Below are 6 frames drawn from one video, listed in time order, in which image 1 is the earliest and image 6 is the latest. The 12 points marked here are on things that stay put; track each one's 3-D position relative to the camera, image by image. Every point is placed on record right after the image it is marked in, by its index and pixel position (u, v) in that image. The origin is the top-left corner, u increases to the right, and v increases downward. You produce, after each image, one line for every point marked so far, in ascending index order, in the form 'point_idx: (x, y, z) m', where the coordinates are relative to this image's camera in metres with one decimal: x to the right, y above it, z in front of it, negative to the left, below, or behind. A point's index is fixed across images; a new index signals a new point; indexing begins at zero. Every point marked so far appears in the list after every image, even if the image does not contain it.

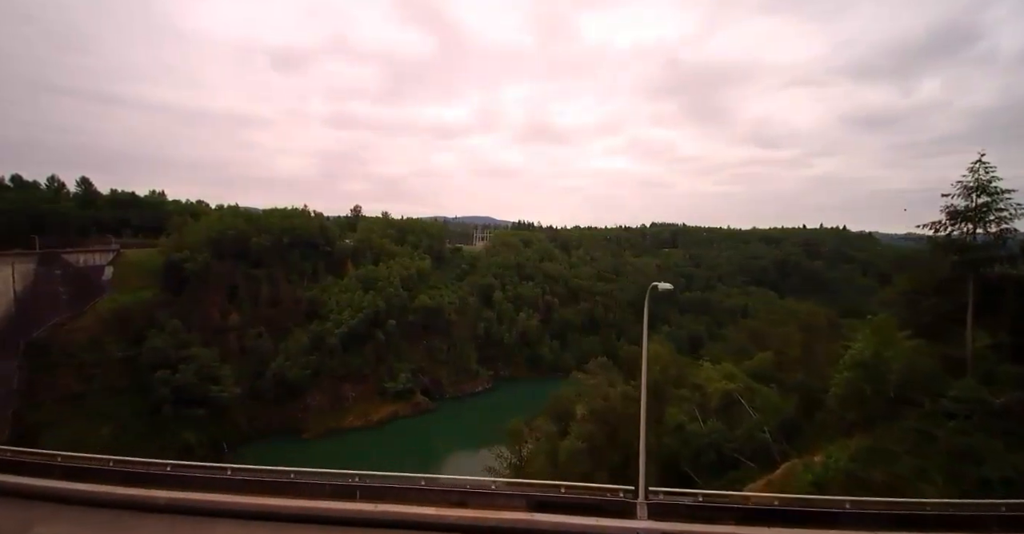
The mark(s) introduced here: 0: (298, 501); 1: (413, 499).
0: (-1.6, -1.8, +4.1) m
1: (-0.7, -1.7, +4.0) m
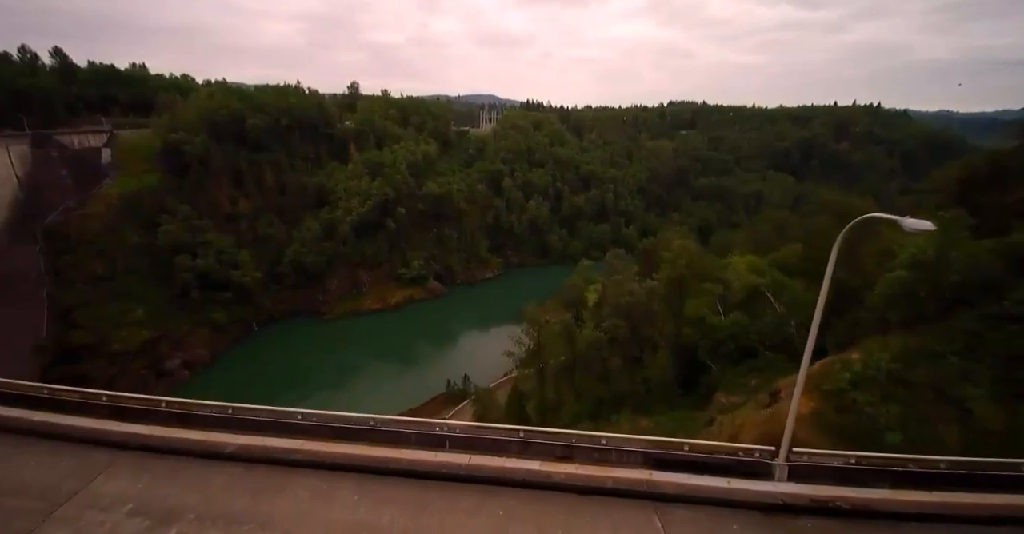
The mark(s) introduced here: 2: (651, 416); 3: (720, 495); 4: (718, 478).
0: (-0.9, -1.3, +3.7) m
1: (0.0, -1.2, +3.6) m
2: (+3.9, -4.2, +15.3) m
3: (+1.2, -1.4, +3.2) m
4: (+1.3, -1.3, +3.3) m
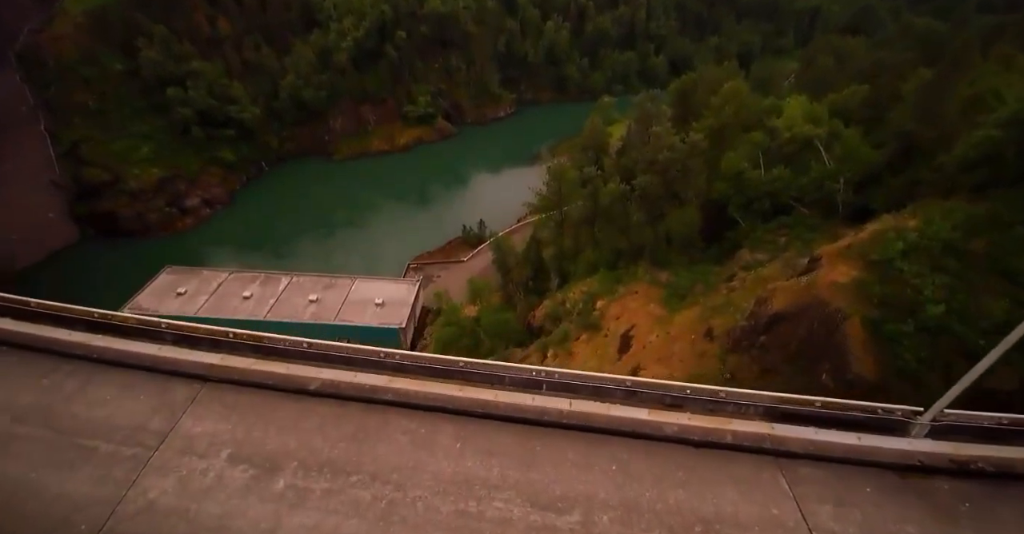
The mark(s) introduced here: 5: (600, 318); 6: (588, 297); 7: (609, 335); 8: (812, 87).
0: (-0.2, -0.8, +3.5) m
1: (+0.7, -0.8, +3.4) m
2: (+4.6, -0.1, +15.5) m
3: (+1.9, -1.1, +3.0) m
4: (+1.9, -1.0, +3.1) m
5: (+2.4, -1.4, +14.8) m
6: (+2.2, -0.9, +15.7) m
7: (+2.5, -1.8, +14.2) m
8: (+10.2, +6.2, +18.6) m
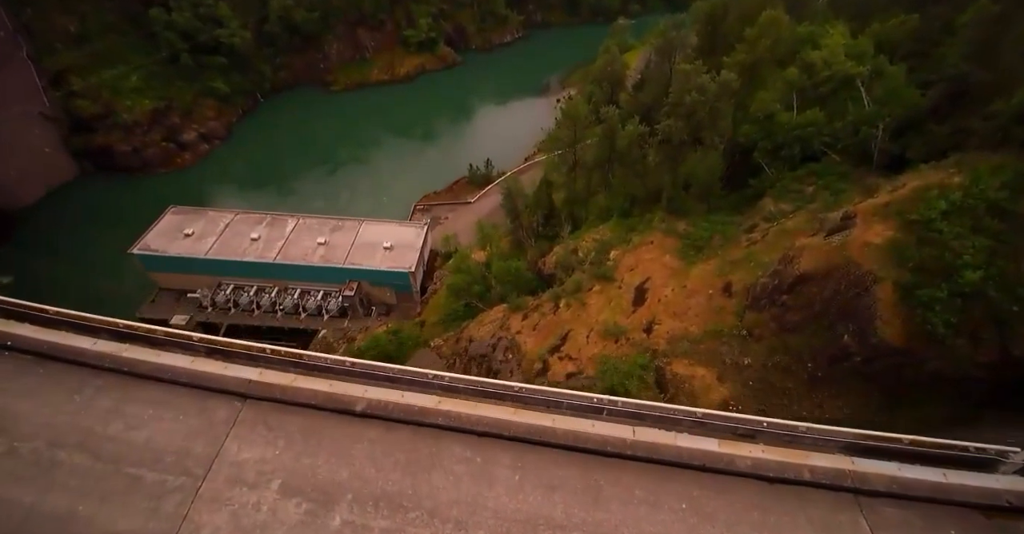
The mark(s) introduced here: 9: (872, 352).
0: (+0.2, -0.9, +3.4) m
1: (+1.0, -0.9, +3.2) m
2: (+5.0, +1.3, +15.1) m
3: (+2.3, -1.2, +2.9) m
4: (+2.3, -1.1, +2.9) m
5: (+2.7, -0.1, +14.6) m
6: (+2.6, +0.5, +15.5) m
7: (+2.9, -0.5, +14.0) m
8: (+10.6, +8.0, +17.4) m
9: (+6.8, -1.6, +10.0) m
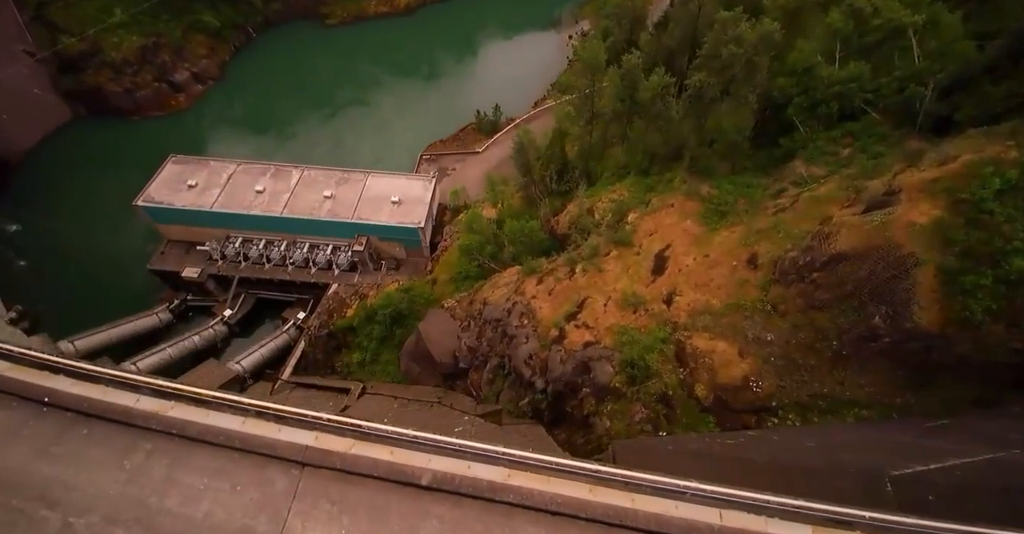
0: (+0.5, -1.4, +3.2) m
1: (+1.4, -1.4, +3.0) m
2: (+5.4, +2.3, +14.5) m
3: (+2.6, -1.8, +2.7) m
4: (+2.6, -1.7, +2.8) m
5: (+3.1, +0.9, +14.2) m
6: (+3.0, +1.6, +15.0) m
7: (+3.3, +0.3, +13.7) m
8: (+11.0, +9.2, +15.9) m
9: (+7.2, -1.3, +9.8) m
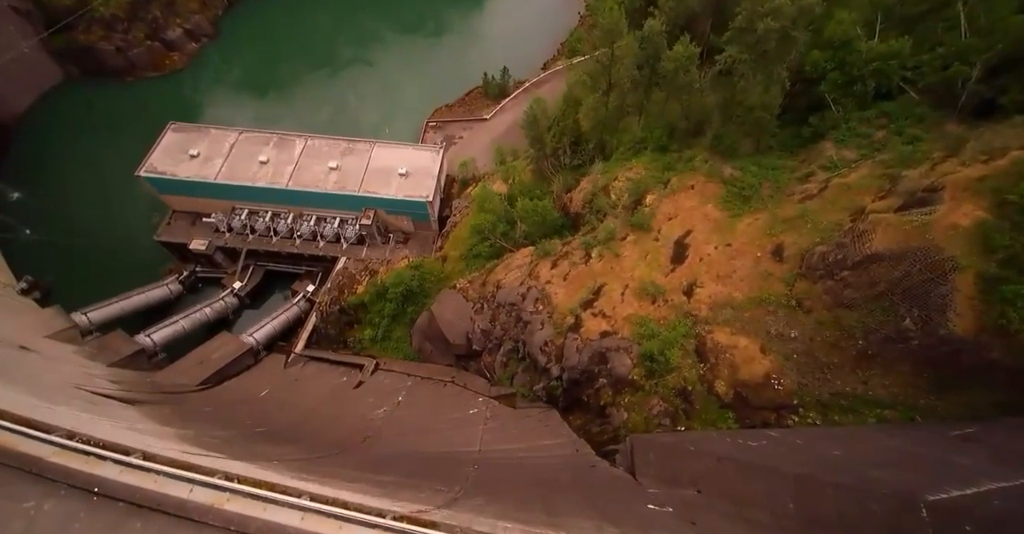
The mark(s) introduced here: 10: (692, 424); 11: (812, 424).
0: (+0.8, -2.1, +3.0) m
1: (+1.6, -2.1, +2.9) m
2: (+5.8, +2.7, +13.9) m
3: (+2.9, -2.5, +2.6) m
4: (+2.9, -2.4, +2.6) m
5: (+3.5, +1.3, +13.7) m
6: (+3.4, +2.0, +14.5) m
7: (+3.7, +0.7, +13.3) m
8: (+11.3, +9.8, +14.6) m
9: (+7.5, -1.3, +9.5) m
10: (+3.7, -3.2, +11.1) m
11: (+5.8, -3.0, +10.4) m
